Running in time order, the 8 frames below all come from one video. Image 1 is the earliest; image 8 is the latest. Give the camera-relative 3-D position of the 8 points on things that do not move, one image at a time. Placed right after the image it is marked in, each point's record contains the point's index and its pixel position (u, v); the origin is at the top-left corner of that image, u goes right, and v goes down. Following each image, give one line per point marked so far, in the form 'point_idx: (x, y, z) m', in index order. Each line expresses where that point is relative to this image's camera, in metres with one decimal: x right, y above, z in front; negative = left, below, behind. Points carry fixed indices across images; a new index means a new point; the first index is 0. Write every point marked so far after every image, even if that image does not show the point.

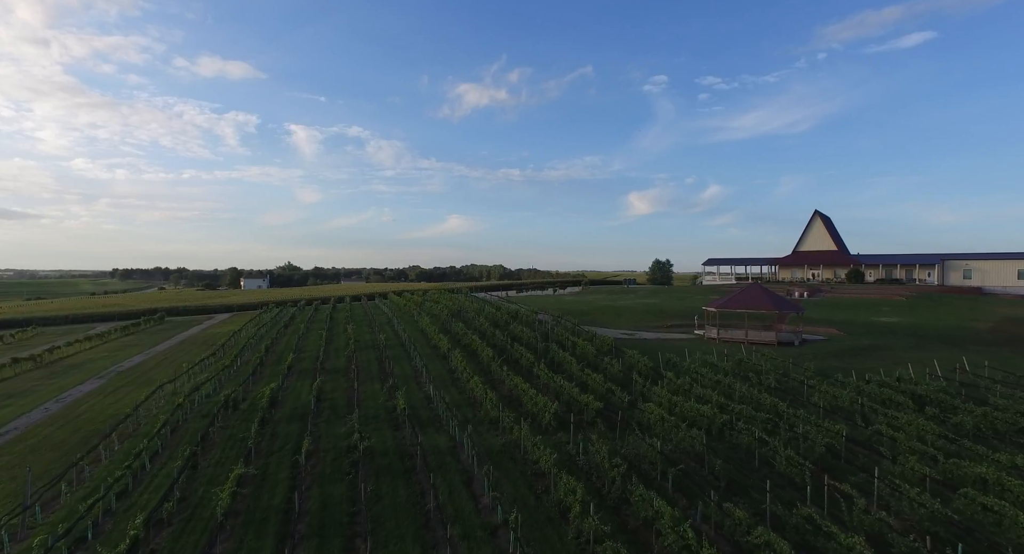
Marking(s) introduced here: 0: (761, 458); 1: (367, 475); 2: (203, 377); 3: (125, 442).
0: (+5.9, -4.3, +11.2) m
1: (-3.5, -4.8, +11.4) m
2: (-12.6, -4.1, +19.1) m
3: (-10.5, -4.4, +12.6) m
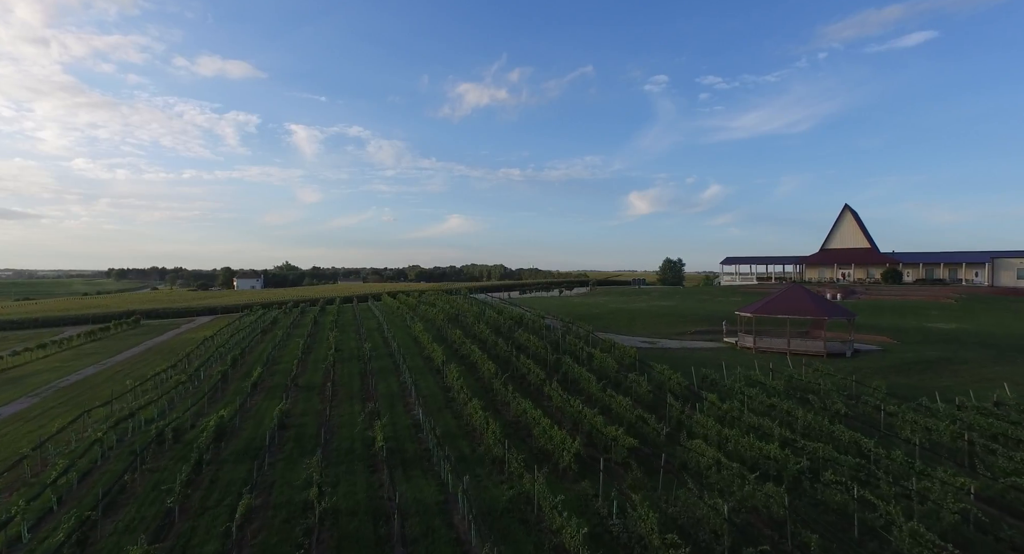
0: (+6.1, -4.3, +8.1) m
1: (-3.3, -4.8, +8.3) m
2: (-12.4, -4.1, +16.0) m
3: (-10.3, -4.4, +9.6) m
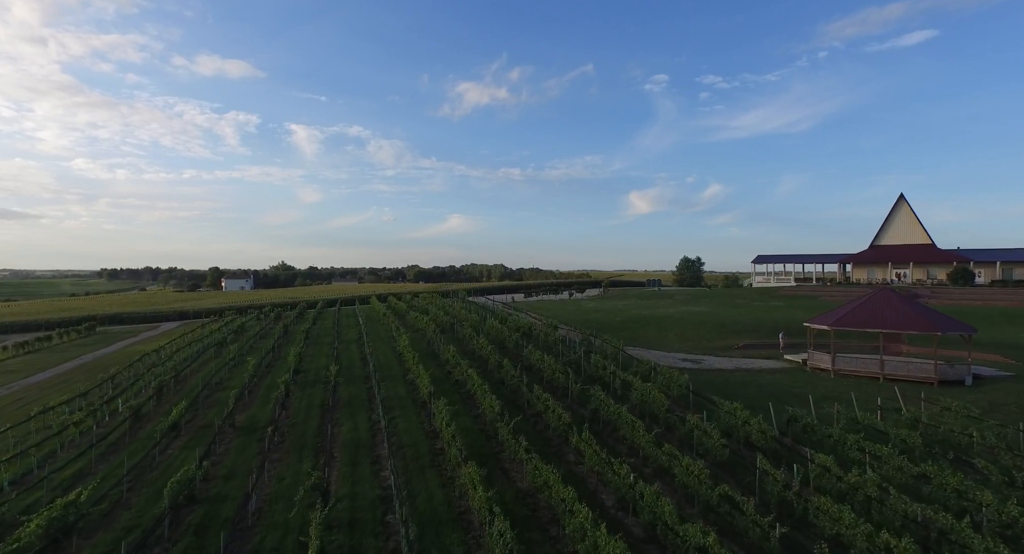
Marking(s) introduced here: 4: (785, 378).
0: (+6.4, -4.4, +3.5) m
1: (-3.0, -4.9, +3.7) m
2: (-12.1, -4.2, +11.4) m
3: (-10.0, -4.5, +4.9) m
4: (+9.6, -3.5, +16.2) m
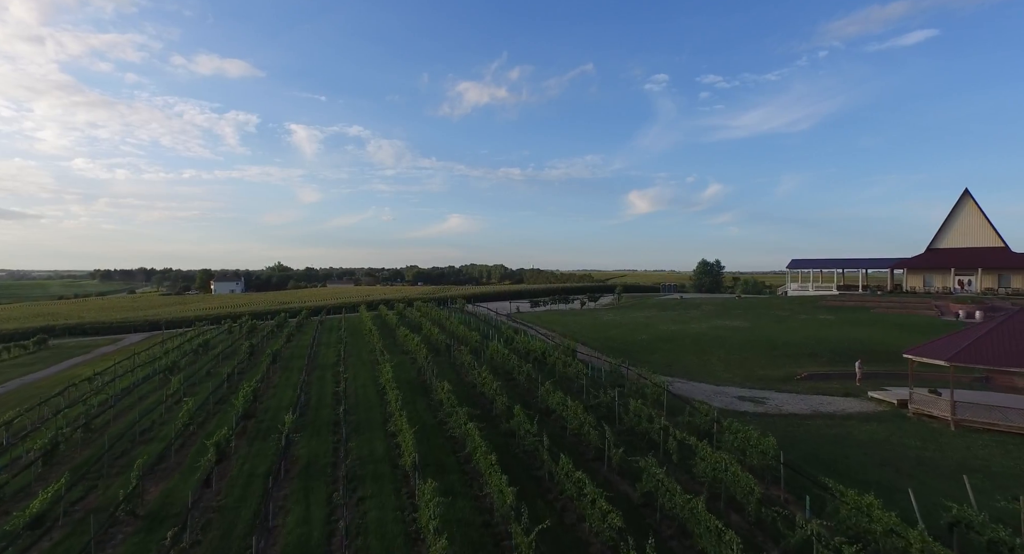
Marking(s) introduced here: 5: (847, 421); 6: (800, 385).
0: (+6.8, -4.9, -0.5) m
1: (-2.7, -5.4, -0.3) m
2: (-11.8, -4.7, +7.4) m
3: (-9.6, -5.0, +1.0) m
4: (+10.0, -4.0, +12.2) m
5: (+9.4, -4.0, +13.1) m
6: (+10.3, -3.9, +16.7) m
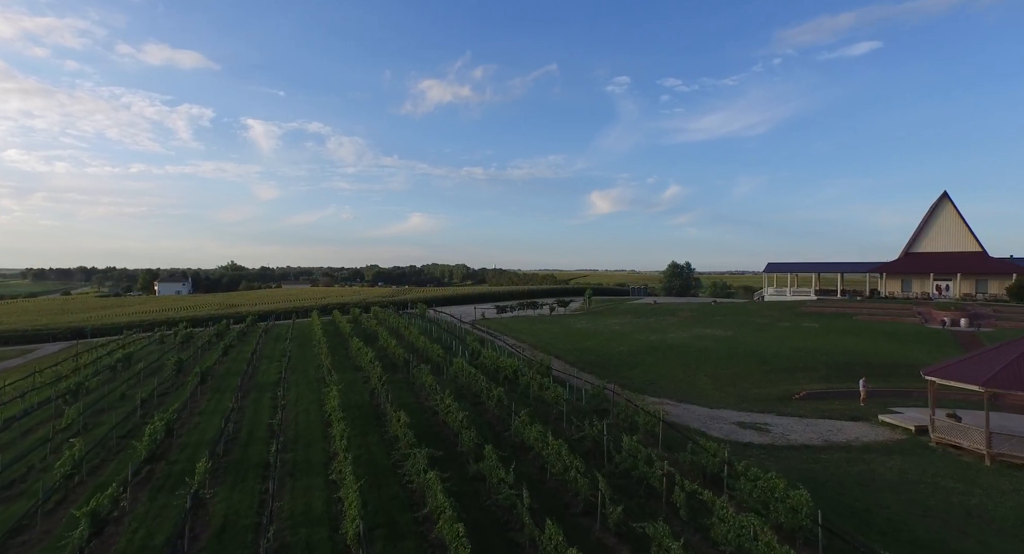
0: (+7.1, -5.3, -2.3) m
1: (-2.3, -5.8, -2.8) m
2: (-12.0, -5.1, +4.3) m
3: (-9.3, -5.4, -2.1) m
4: (+9.3, -4.3, +10.7) m
5: (+8.8, -4.3, +11.5) m
6: (+9.3, -4.2, +15.2) m
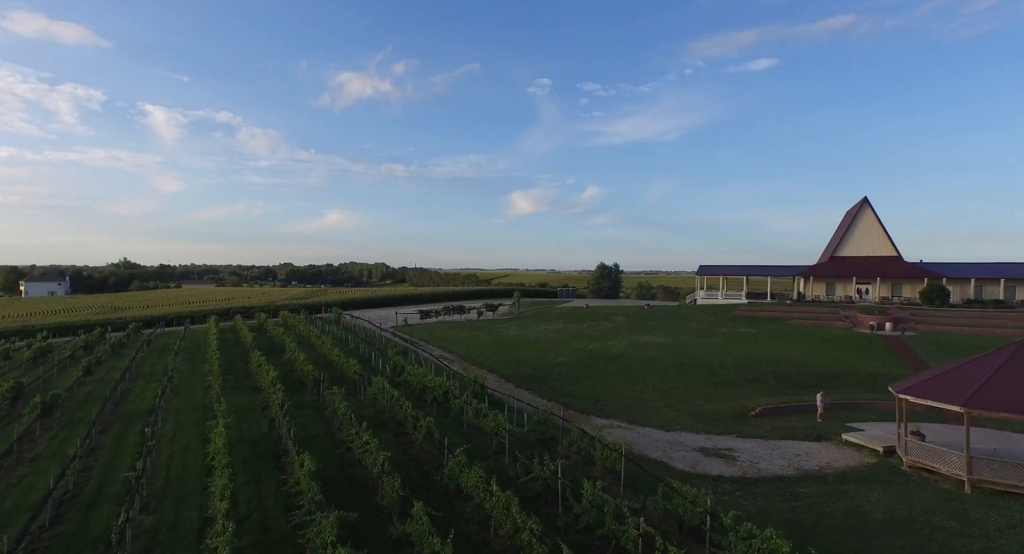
0: (+8.0, -5.6, -3.5) m
1: (-1.3, -6.1, -5.4) m
2: (-11.9, -5.4, 0.0) m
3: (-8.3, -5.7, -5.8) m
4: (+8.1, -4.6, +9.7) m
5: (+7.4, -4.6, +10.4) m
6: (+7.5, -4.5, +14.1) m
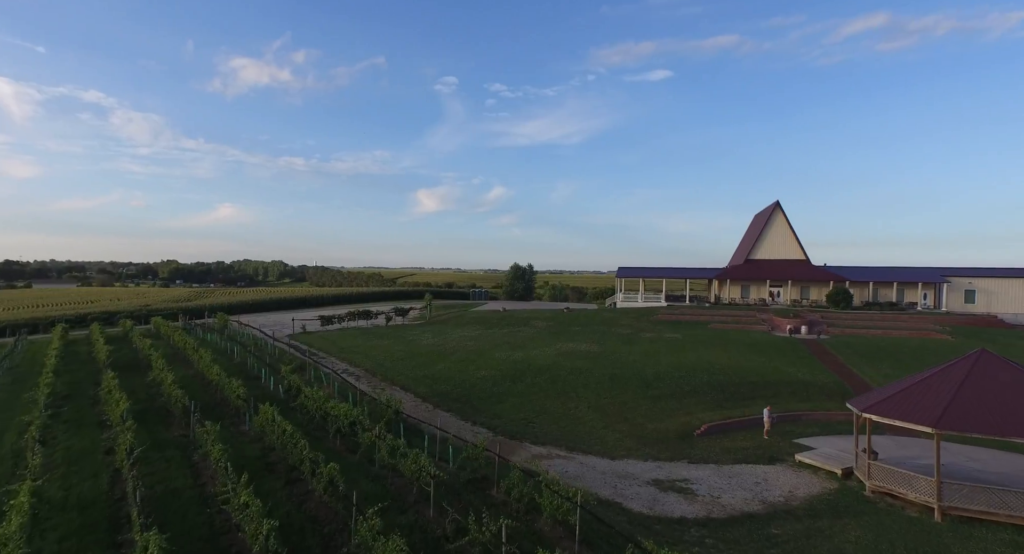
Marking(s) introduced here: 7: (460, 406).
0: (+9.3, -5.8, -4.2) m
1: (+0.5, -6.4, -7.8) m
2: (-10.9, -5.7, -4.5) m
3: (-6.3, -6.1, -9.5) m
4: (+7.0, -4.9, +8.8) m
5: (+6.2, -4.9, +9.4) m
6: (+5.5, -4.7, +13.0) m
7: (-2.1, -5.2, +19.0) m
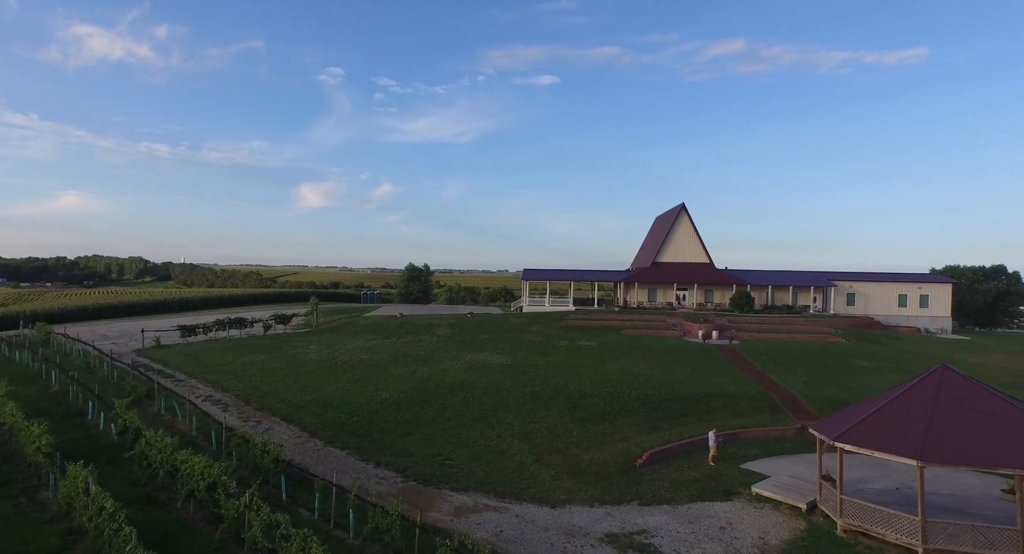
0: (+11.1, -6.2, -4.4) m
1: (+3.4, -6.8, -9.9) m
2: (-8.5, -6.2, -9.2) m
3: (-2.9, -6.5, -13.1) m
4: (+6.0, -5.2, +7.7) m
5: (+5.1, -5.2, +8.1) m
6: (+3.6, -5.1, +11.5) m
7: (-5.1, -5.5, +15.6) m
